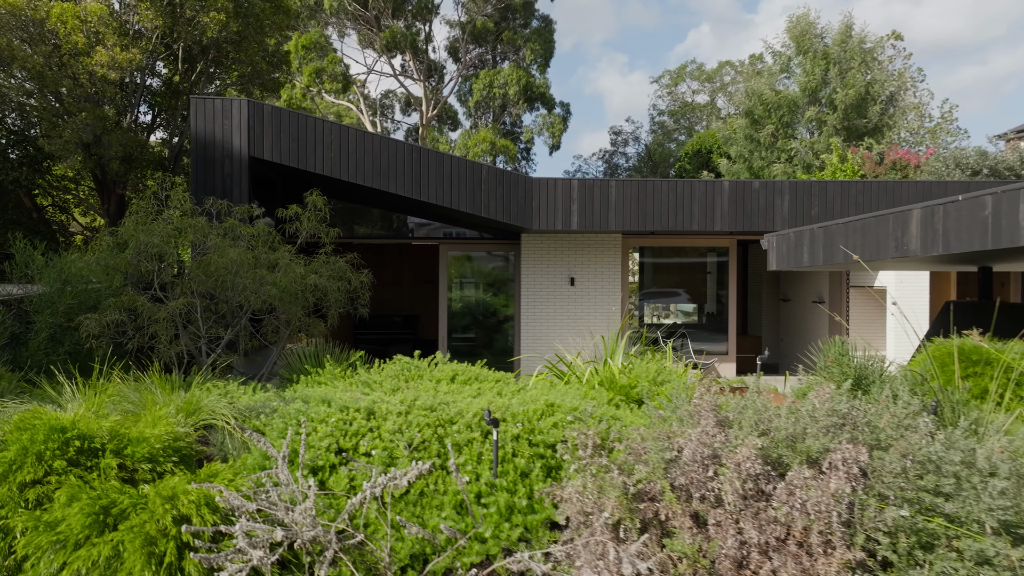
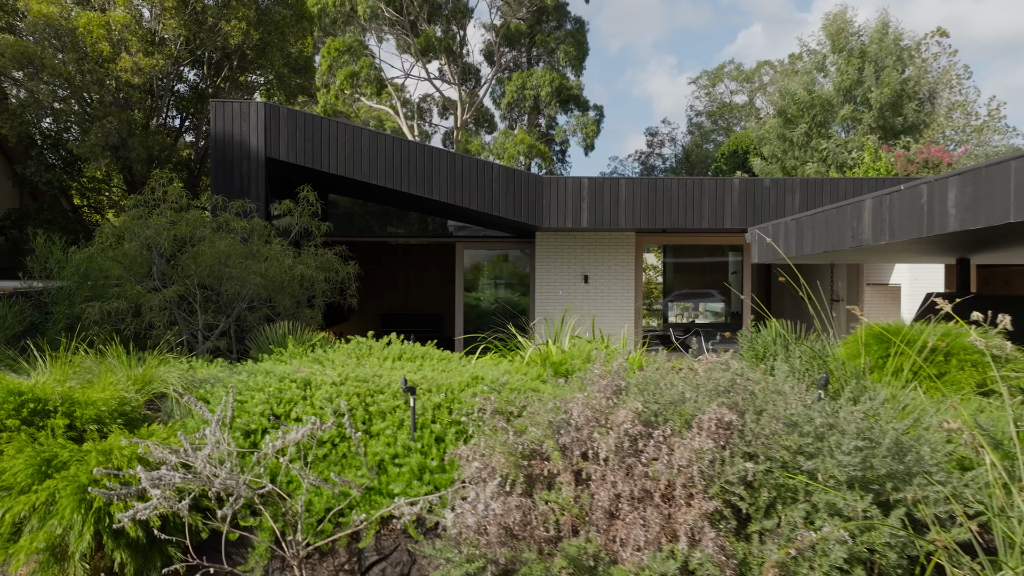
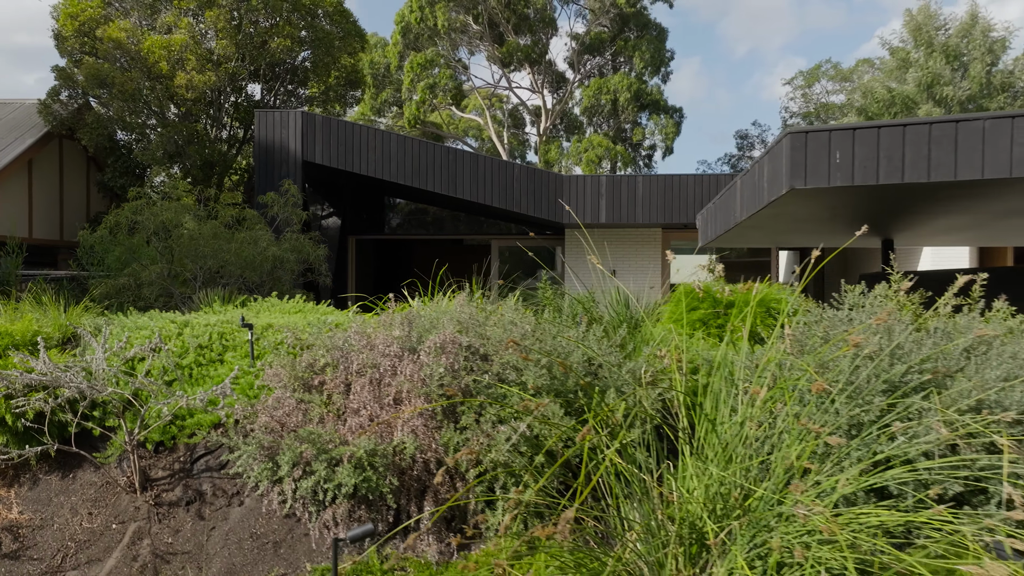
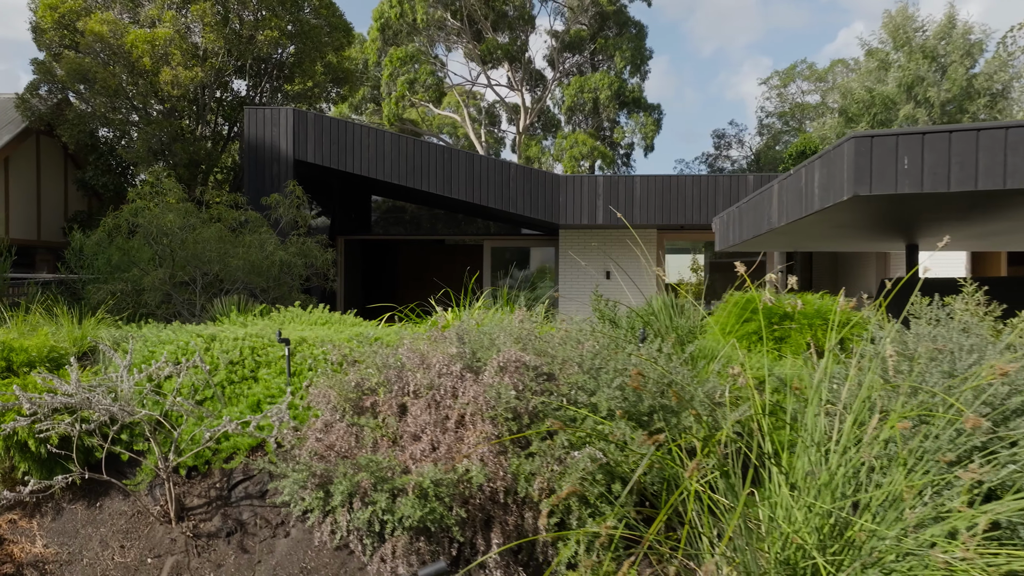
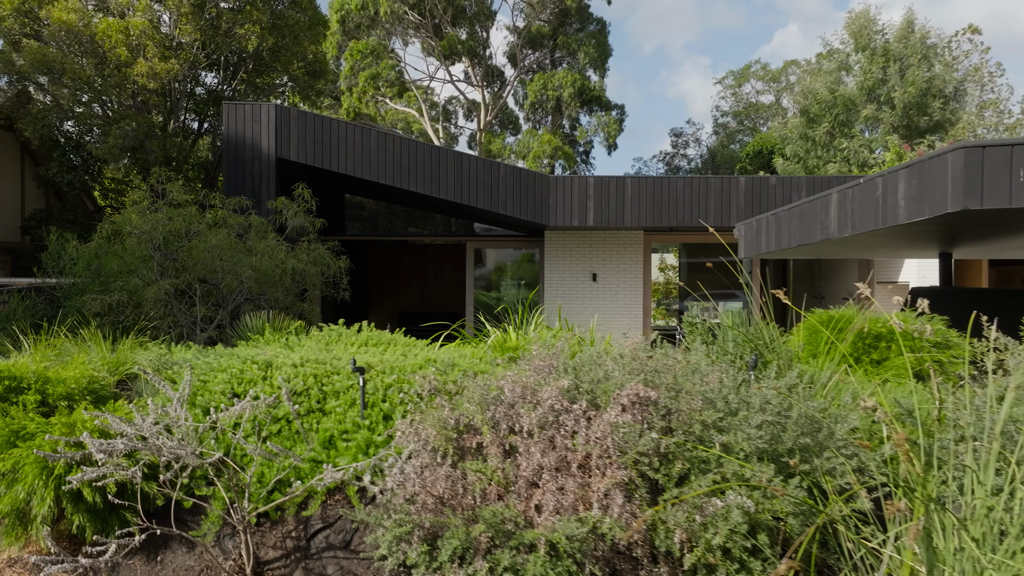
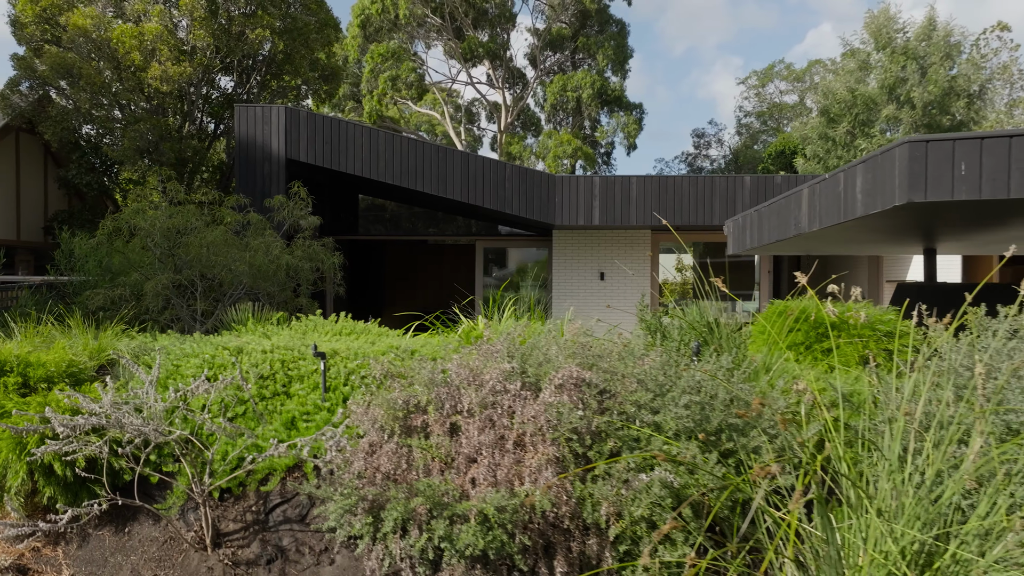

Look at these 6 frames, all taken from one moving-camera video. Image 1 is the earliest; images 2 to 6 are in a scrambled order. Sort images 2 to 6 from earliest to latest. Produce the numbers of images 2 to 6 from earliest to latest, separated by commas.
2, 5, 6, 4, 3
